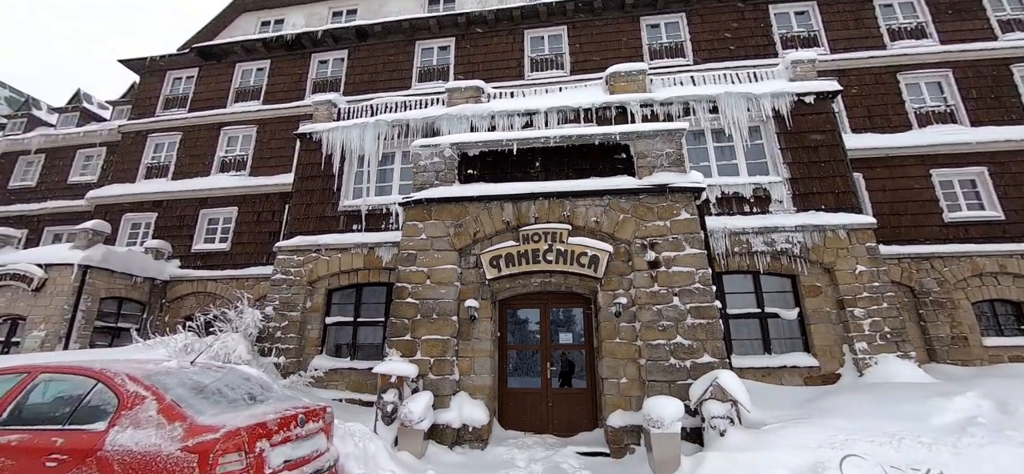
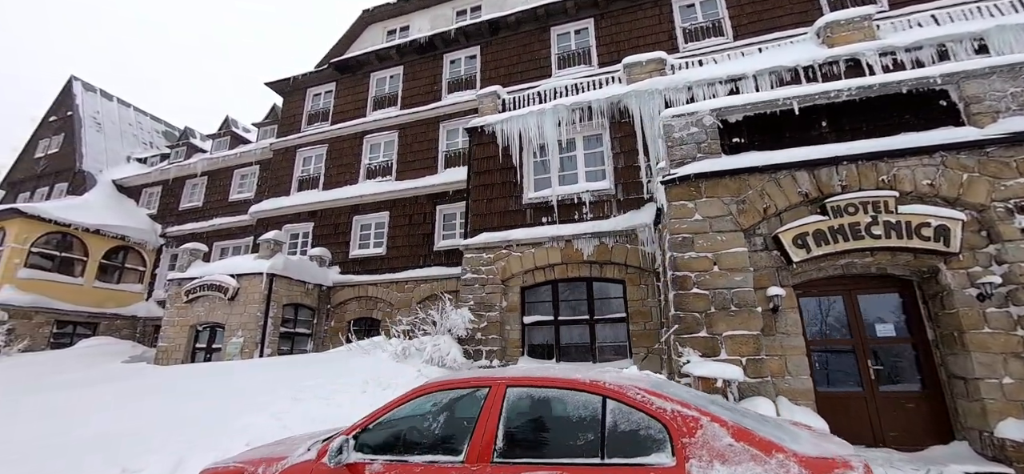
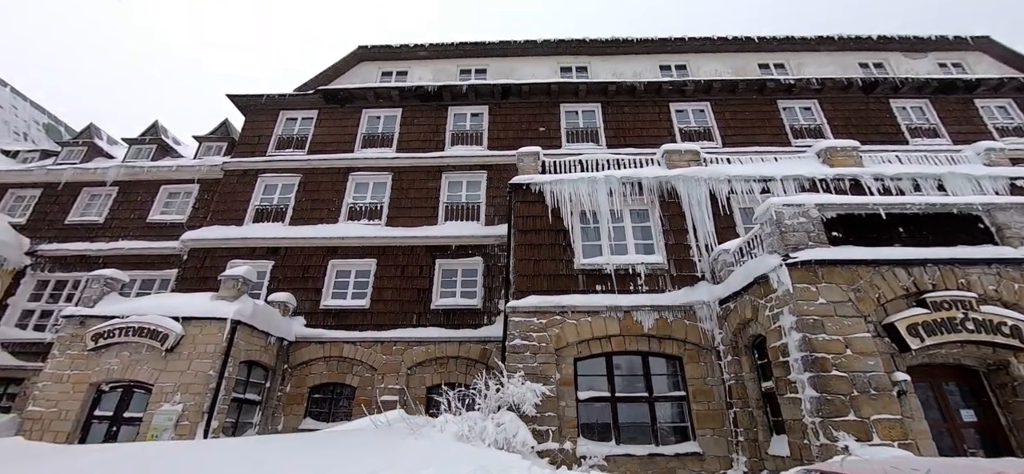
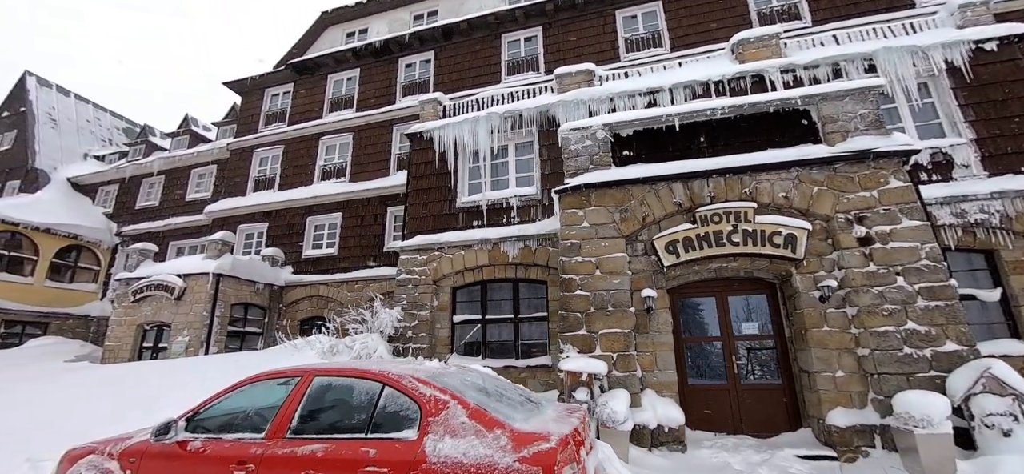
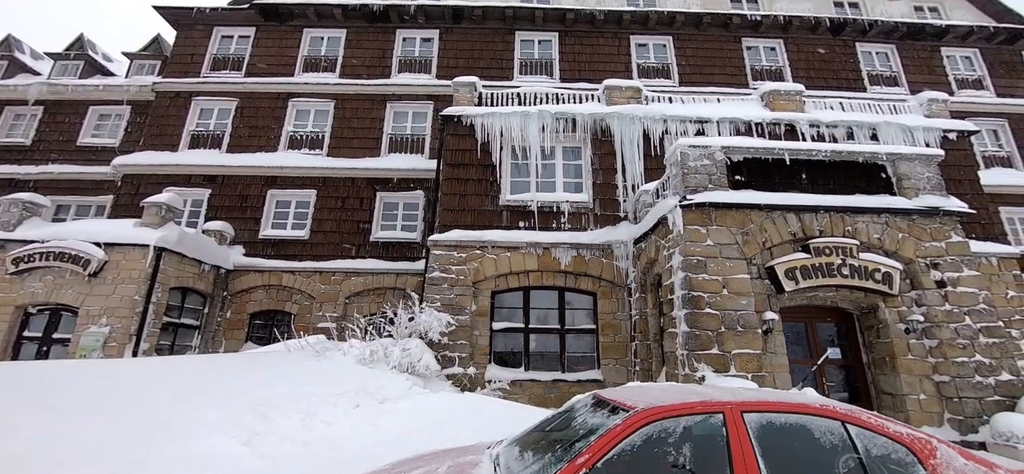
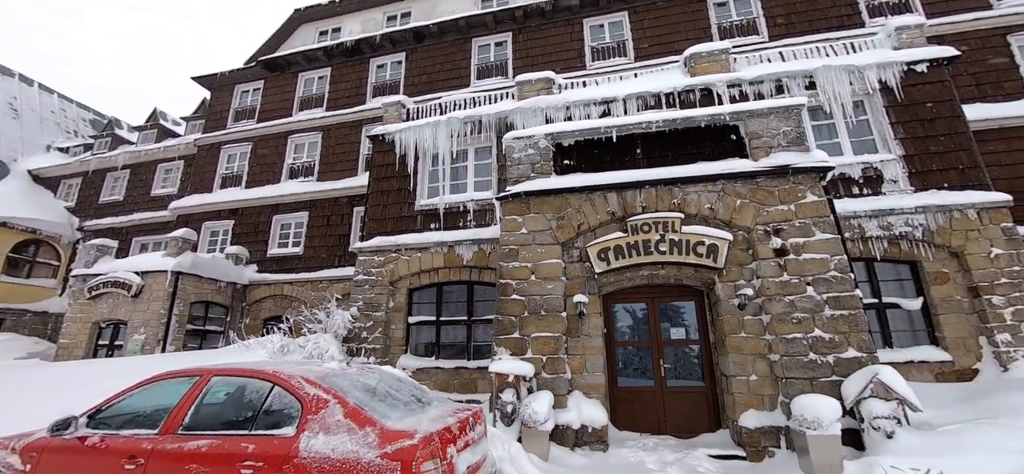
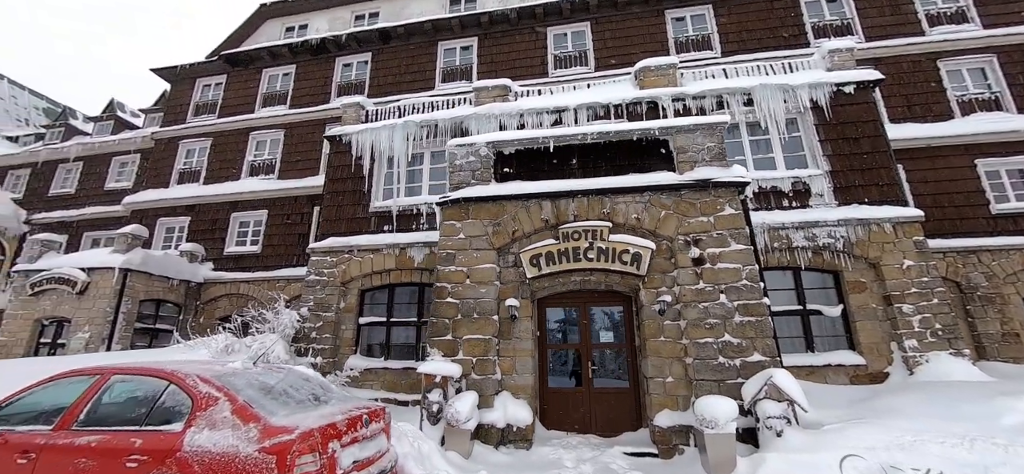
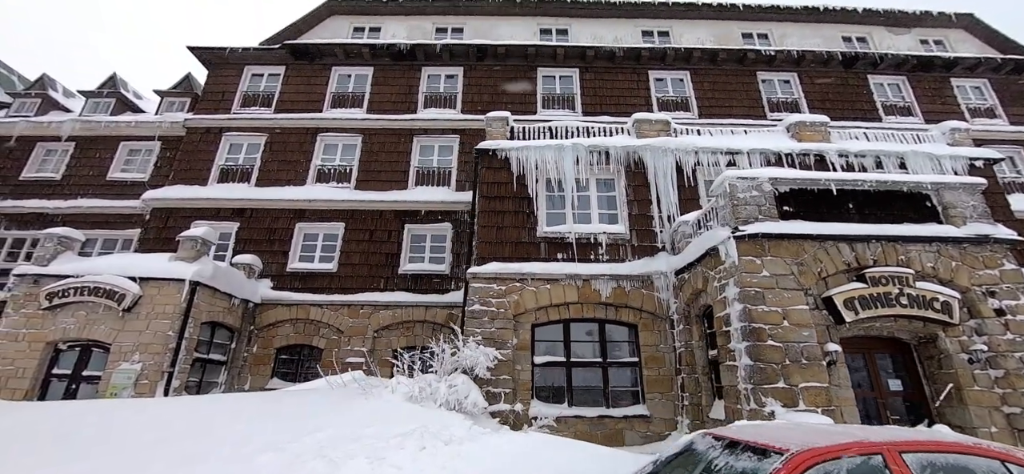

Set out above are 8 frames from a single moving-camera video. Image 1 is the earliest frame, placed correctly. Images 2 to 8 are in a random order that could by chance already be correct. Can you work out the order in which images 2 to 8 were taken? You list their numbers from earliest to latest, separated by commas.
7, 6, 4, 2, 5, 8, 3
